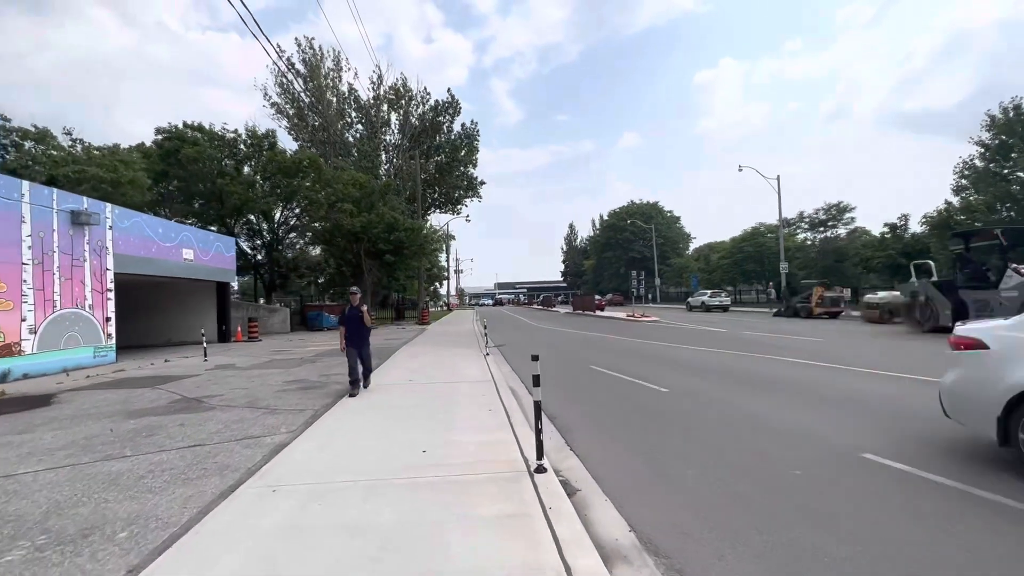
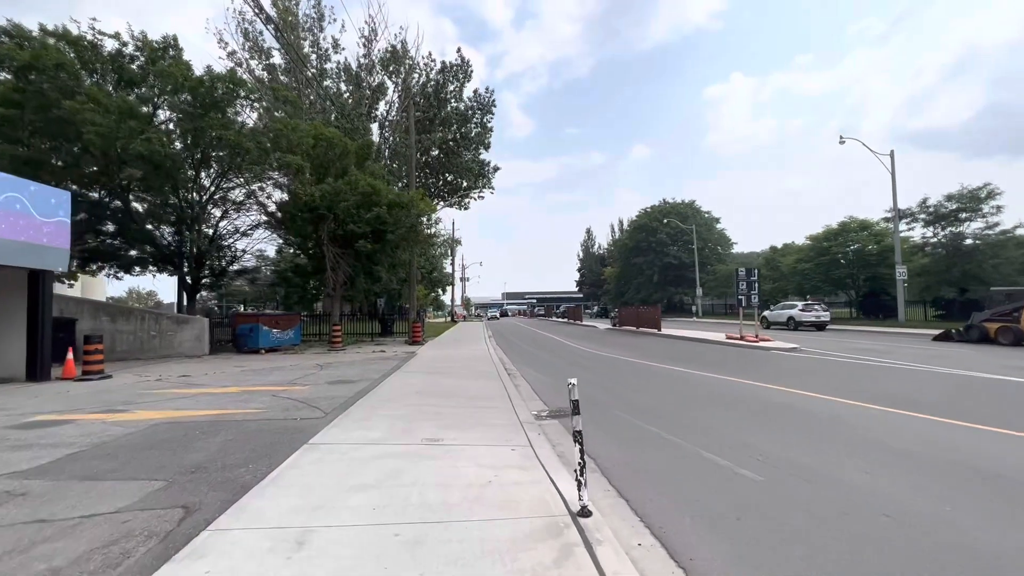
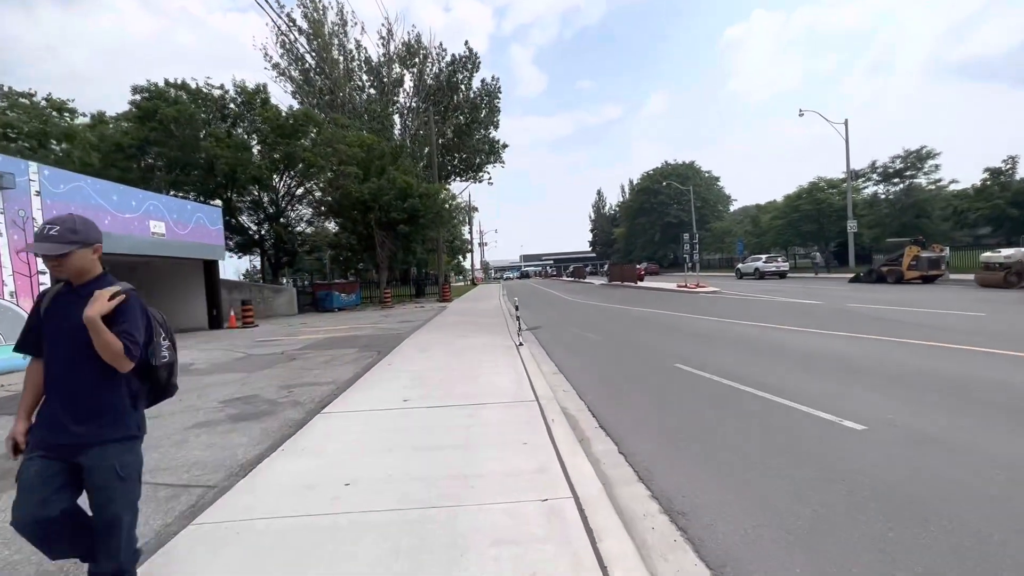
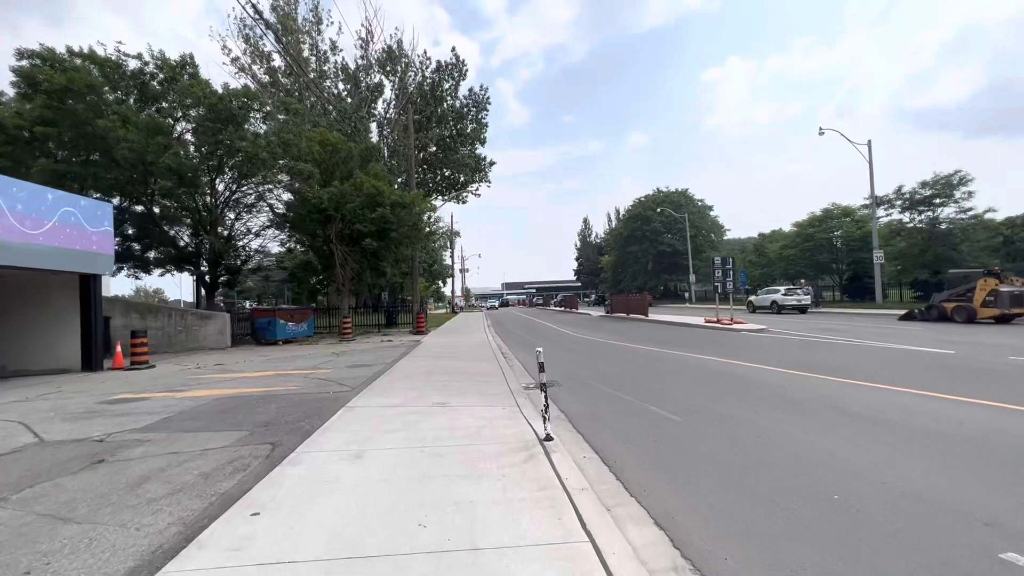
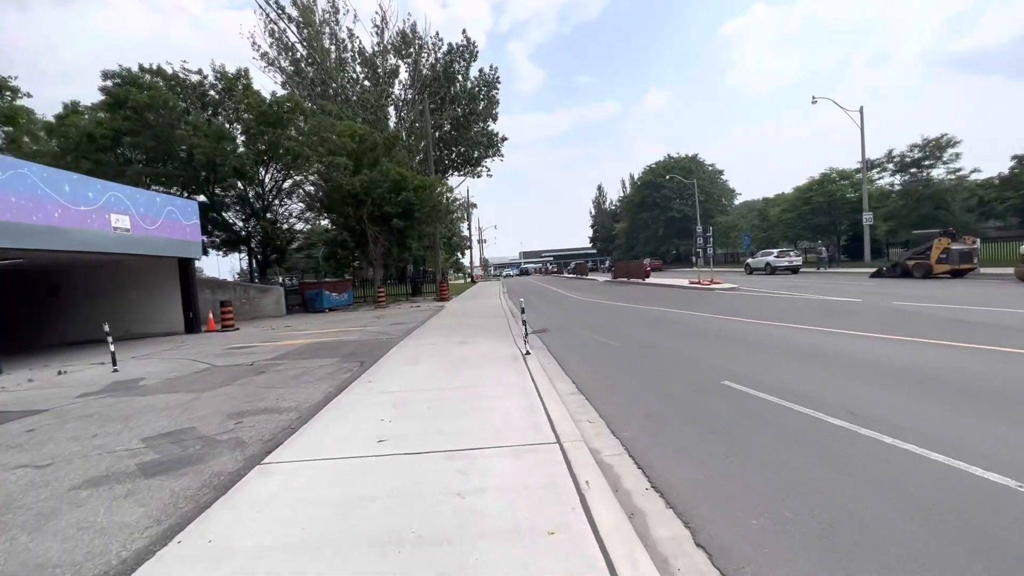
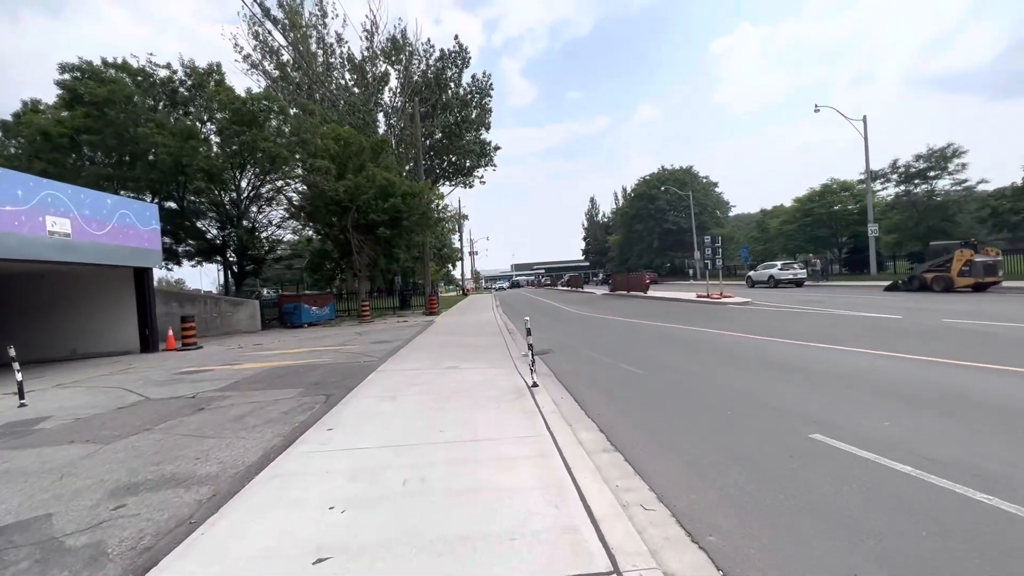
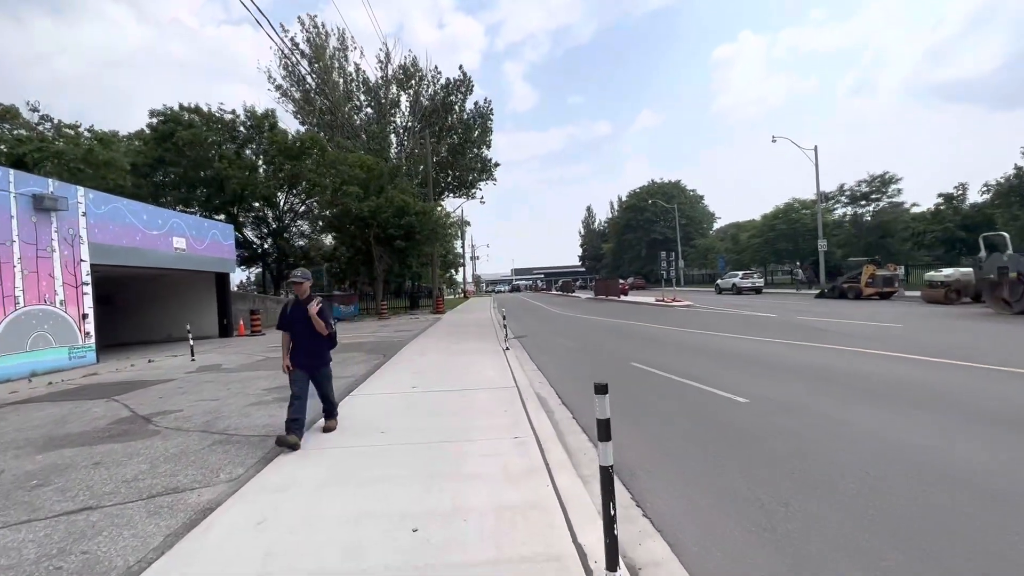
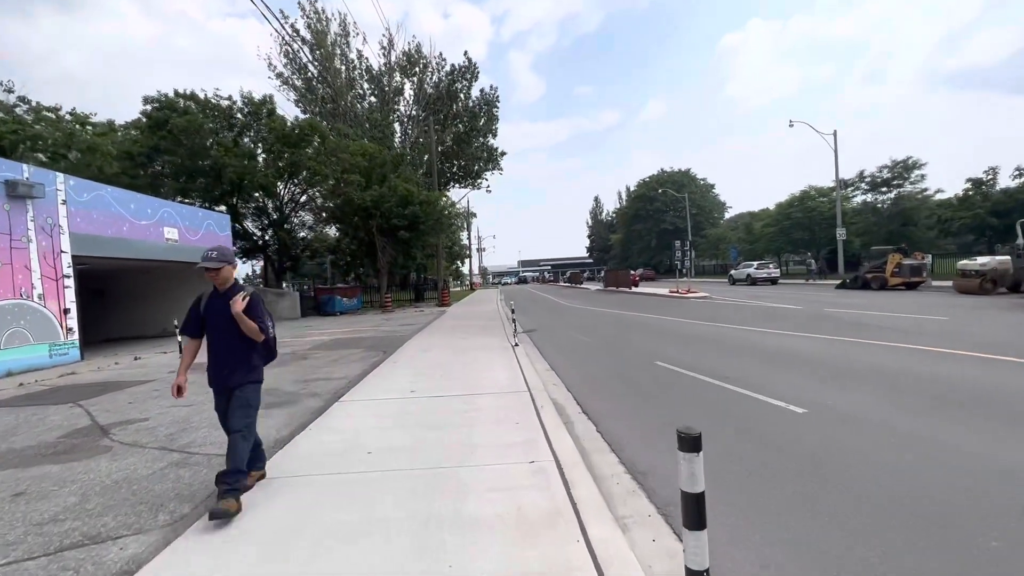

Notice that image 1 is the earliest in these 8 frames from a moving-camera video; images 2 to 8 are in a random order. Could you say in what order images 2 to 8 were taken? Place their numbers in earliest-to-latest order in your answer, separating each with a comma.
7, 8, 3, 5, 6, 4, 2
